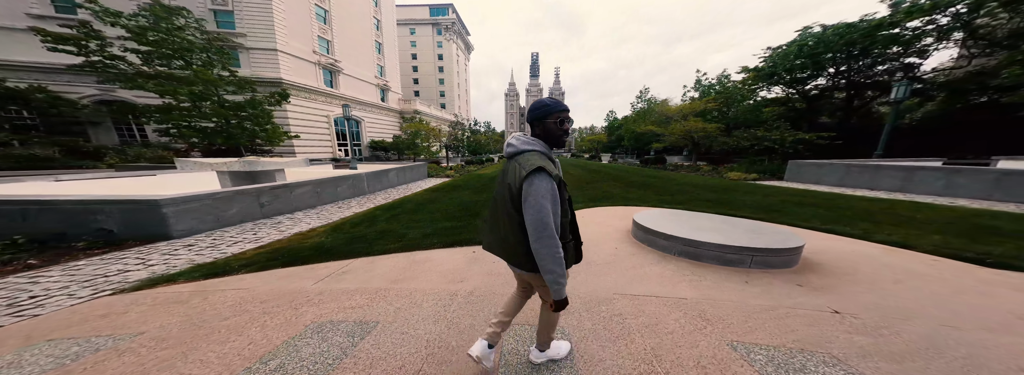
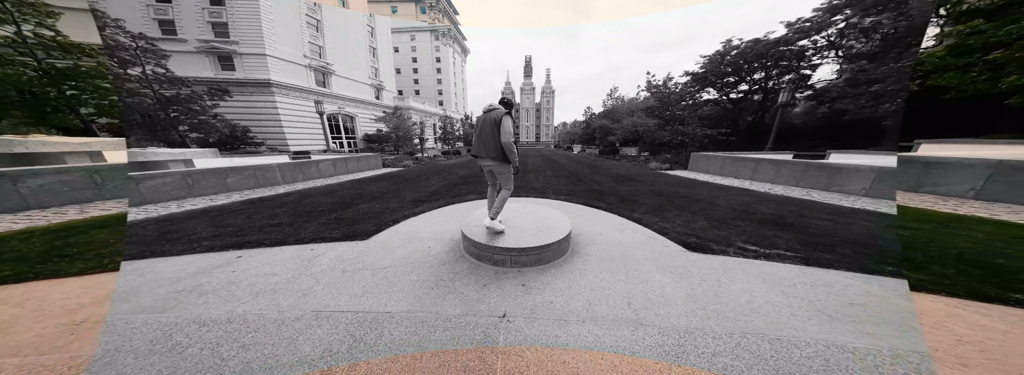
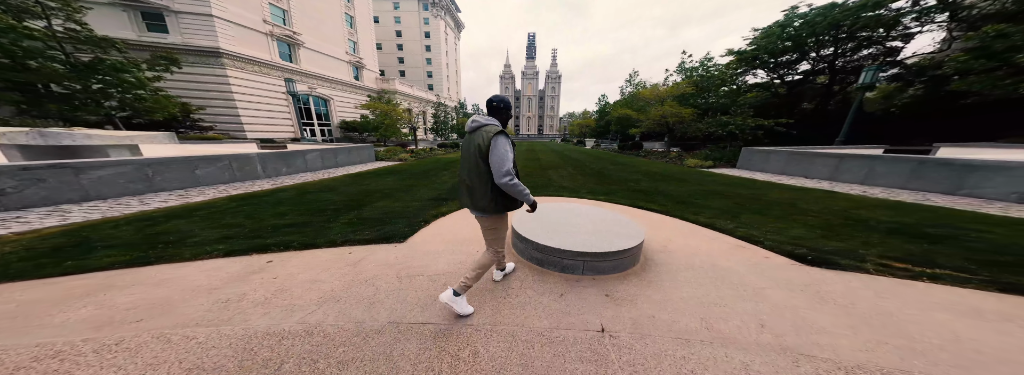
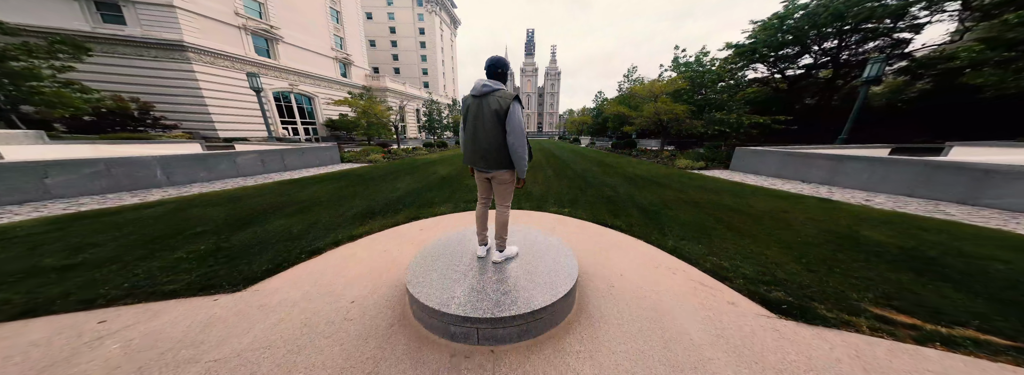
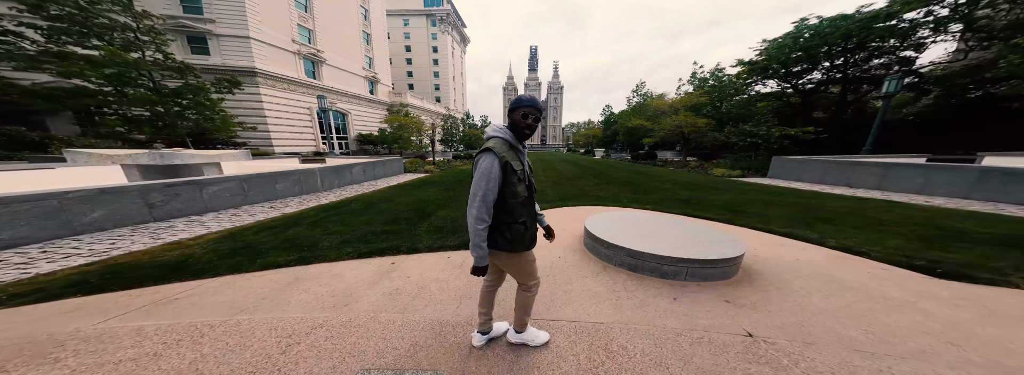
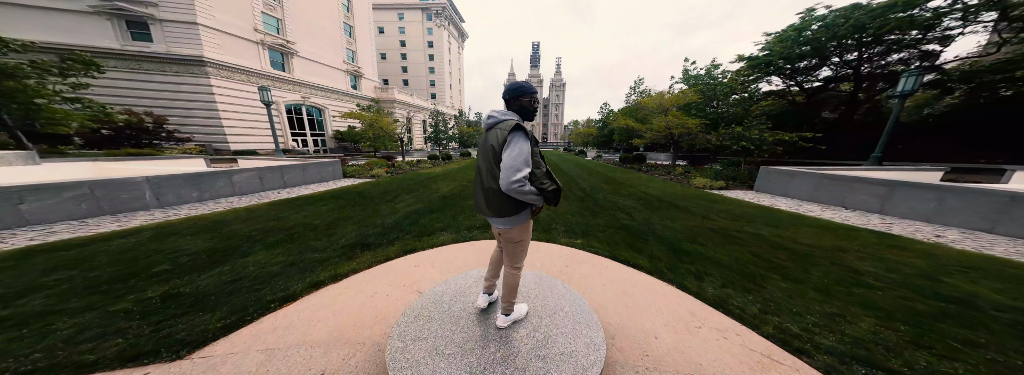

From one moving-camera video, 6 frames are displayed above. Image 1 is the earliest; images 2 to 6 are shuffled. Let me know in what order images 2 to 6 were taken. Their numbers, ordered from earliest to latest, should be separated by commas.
5, 3, 2, 4, 6
